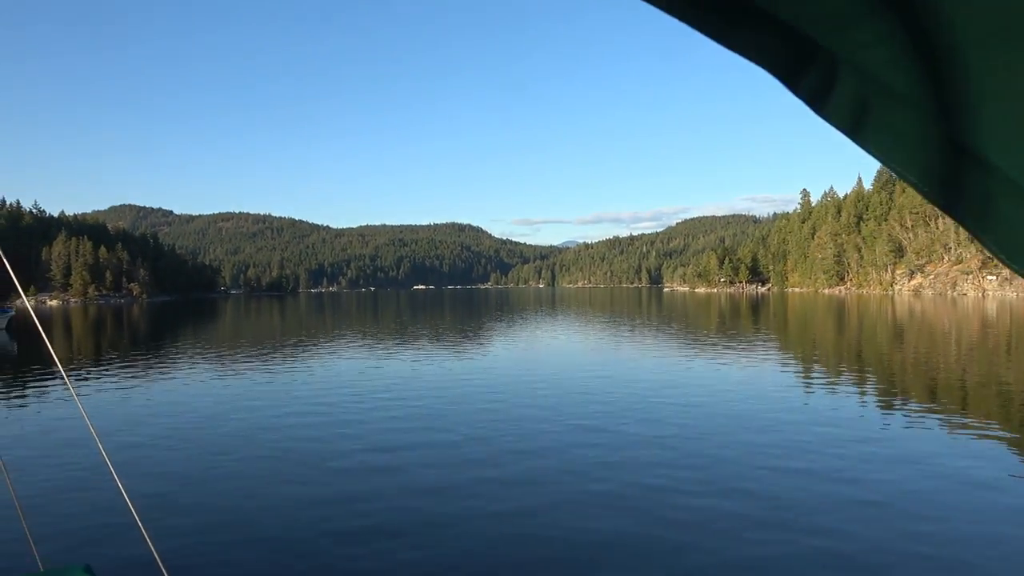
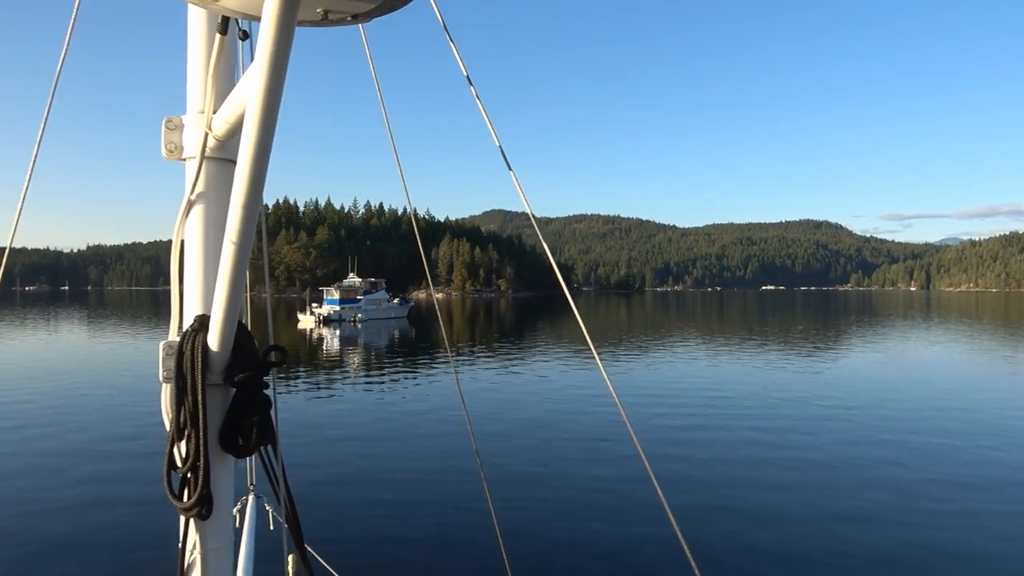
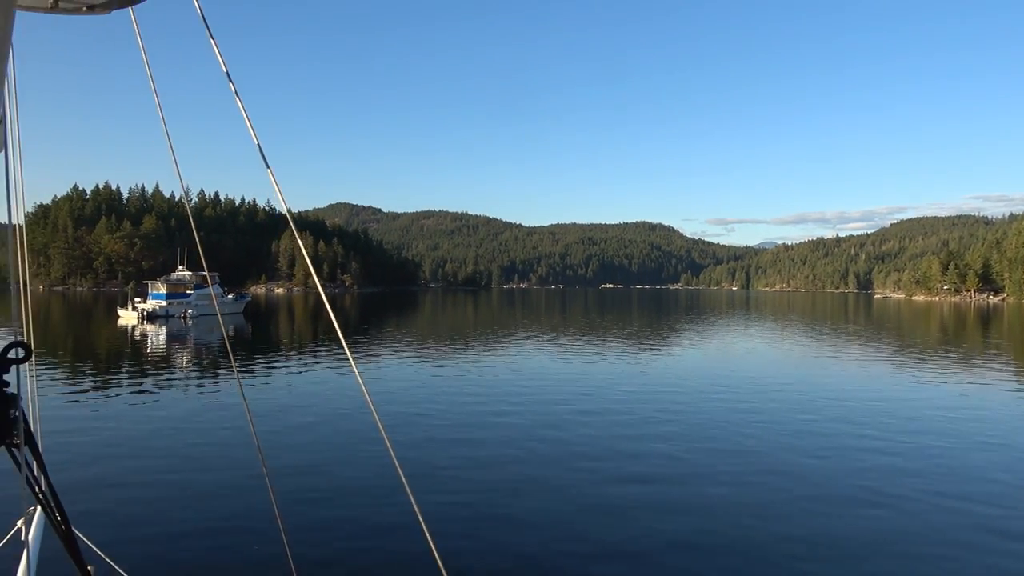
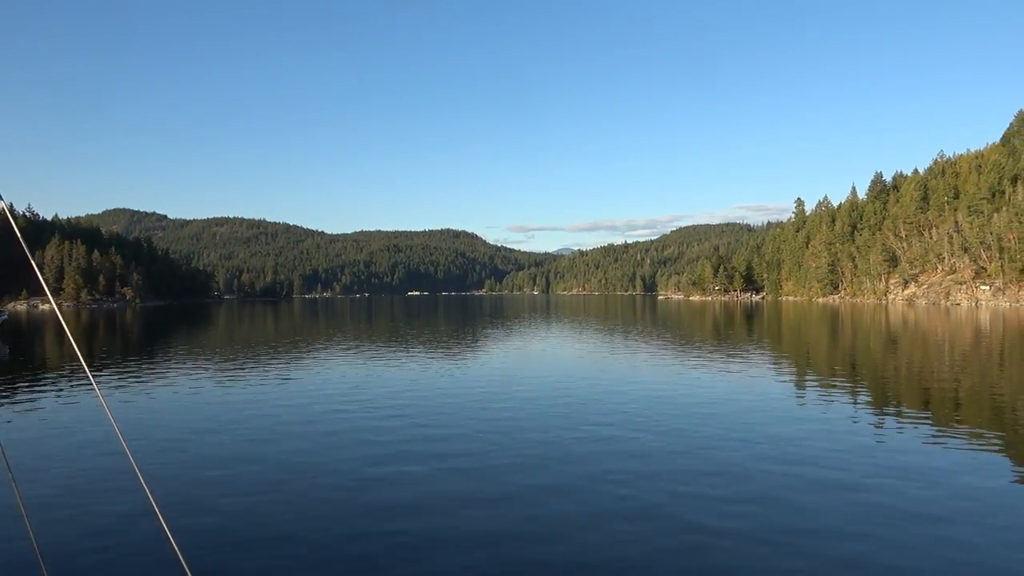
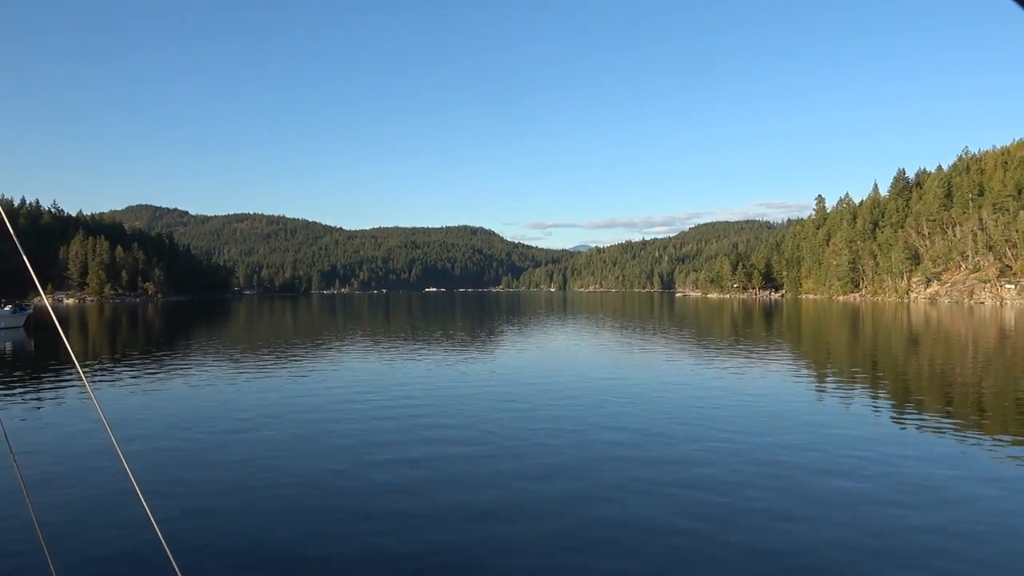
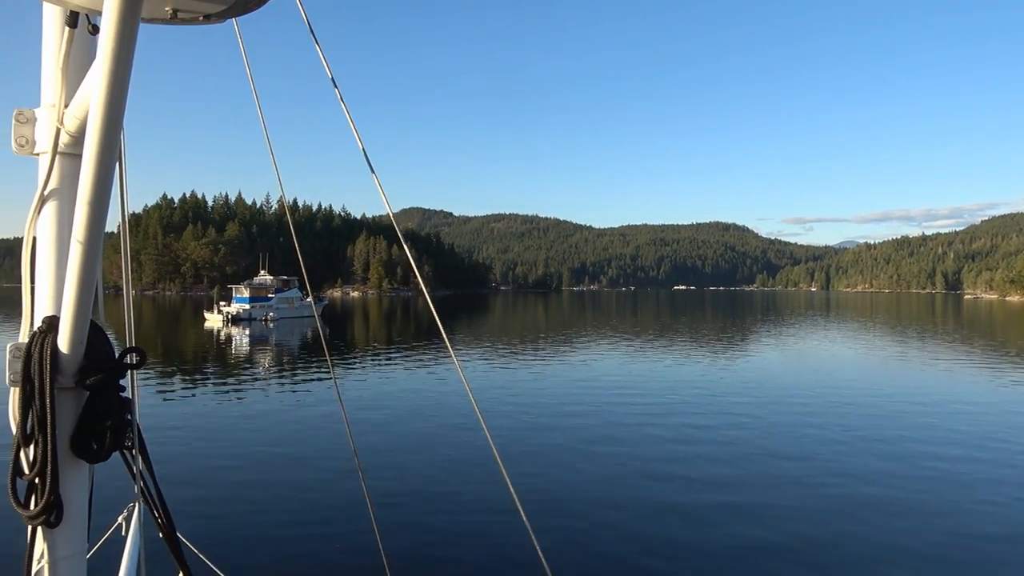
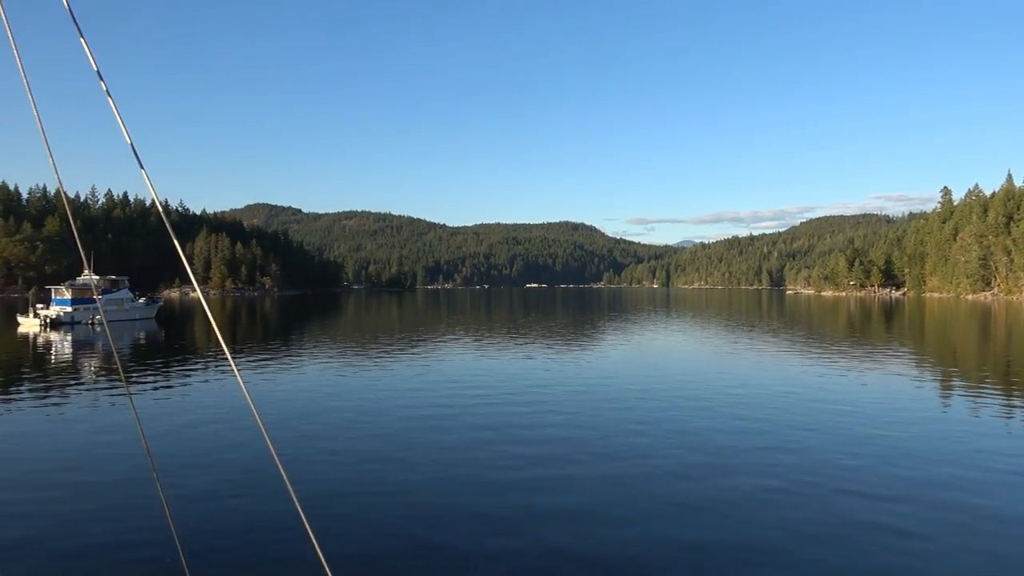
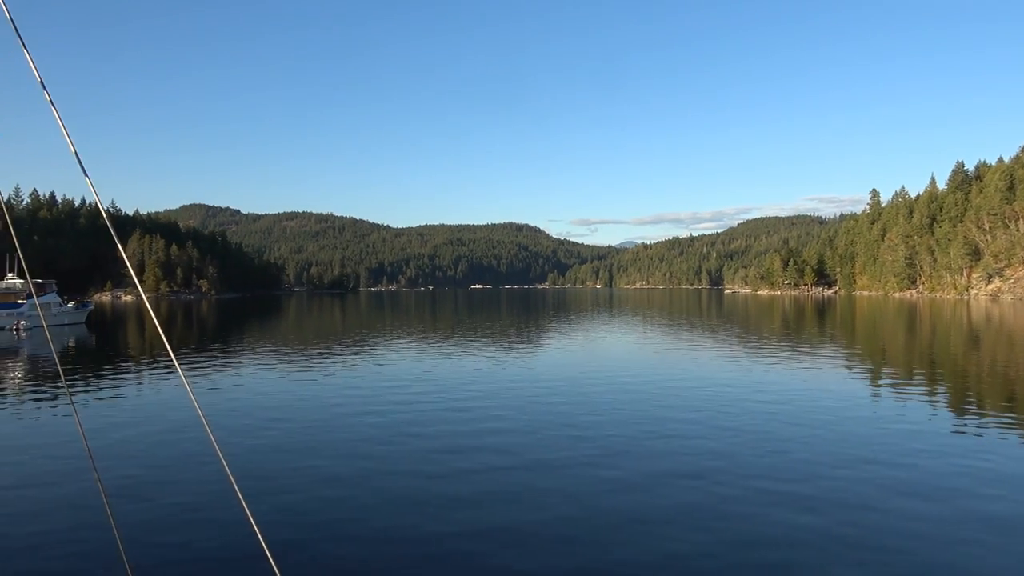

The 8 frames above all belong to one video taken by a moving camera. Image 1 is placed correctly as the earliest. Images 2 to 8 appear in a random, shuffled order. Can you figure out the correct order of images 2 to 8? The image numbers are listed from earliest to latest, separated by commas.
5, 4, 8, 7, 3, 6, 2
